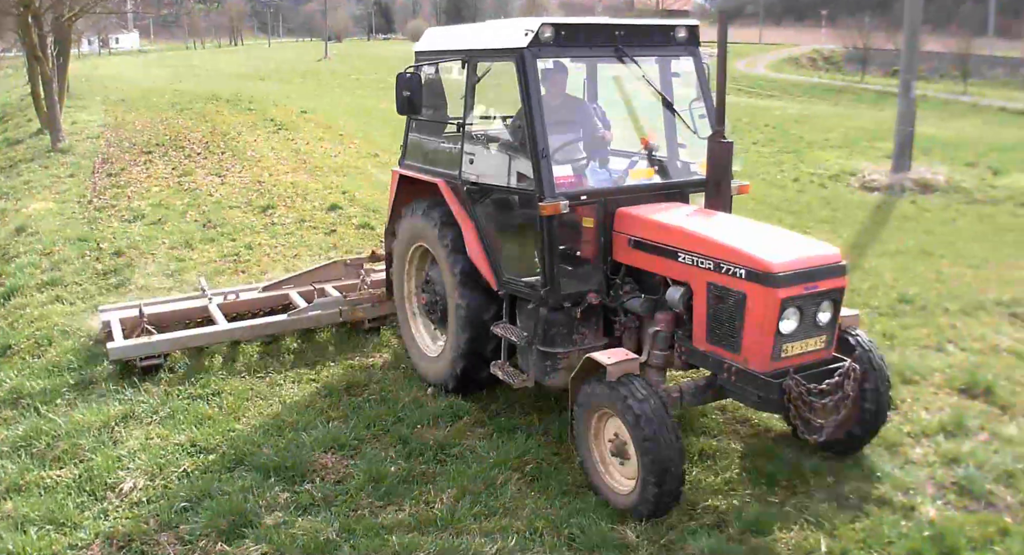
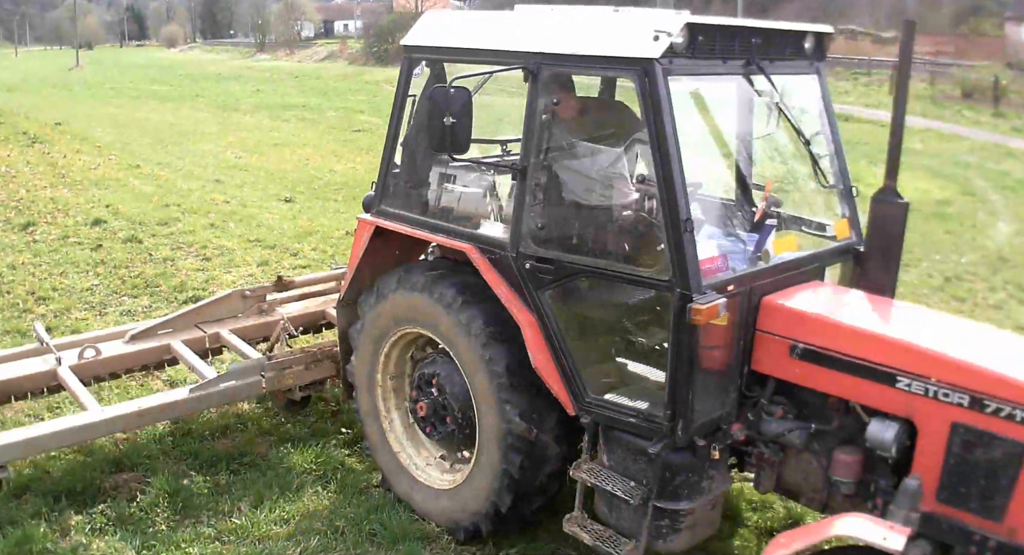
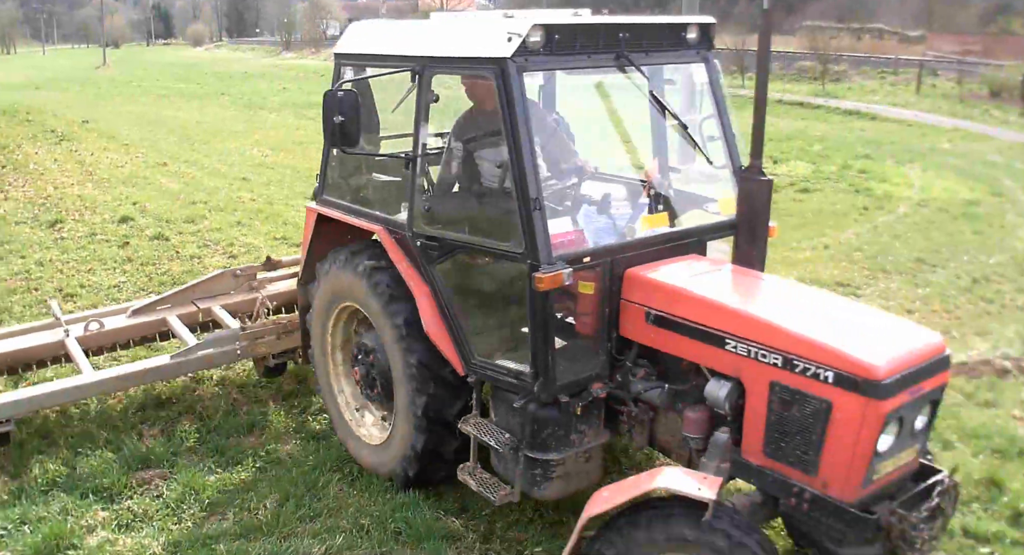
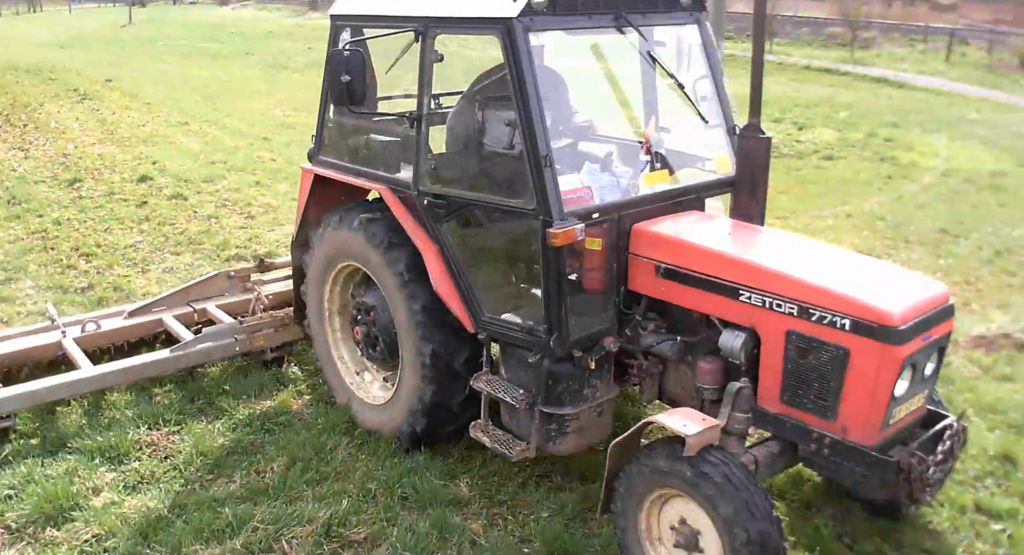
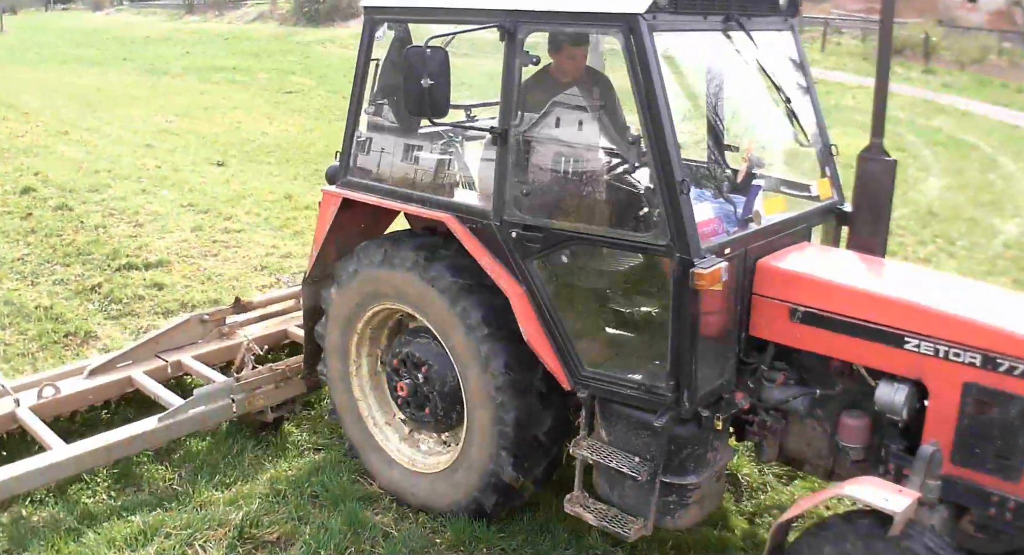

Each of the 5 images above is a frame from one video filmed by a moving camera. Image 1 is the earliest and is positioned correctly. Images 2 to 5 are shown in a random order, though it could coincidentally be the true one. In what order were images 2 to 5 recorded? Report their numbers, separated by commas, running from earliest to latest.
4, 5, 2, 3
